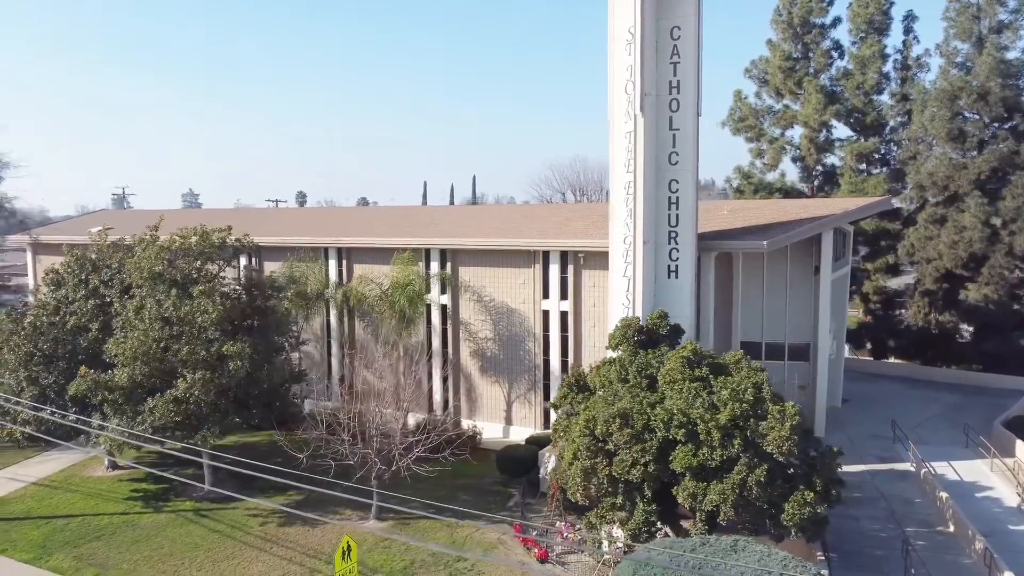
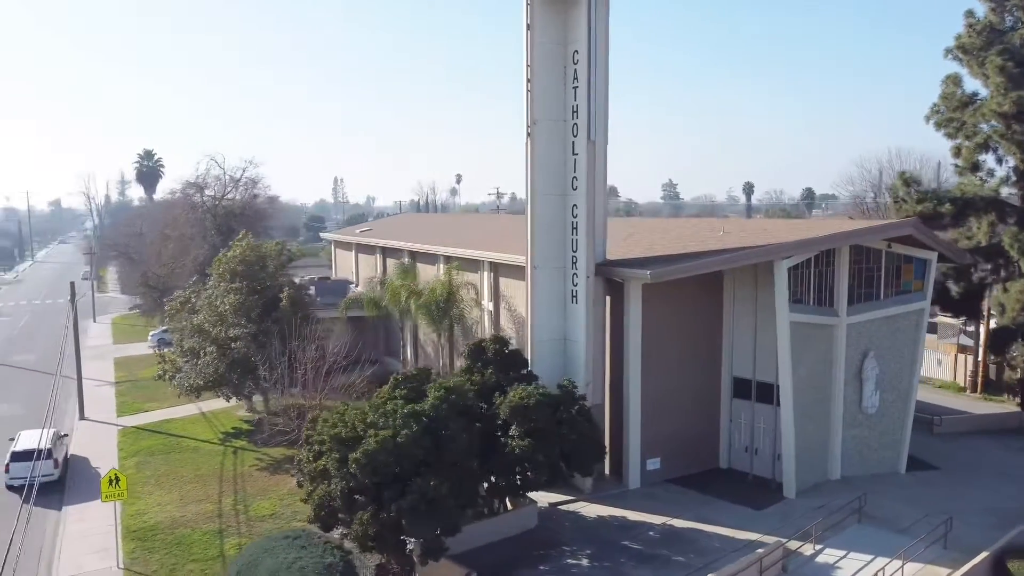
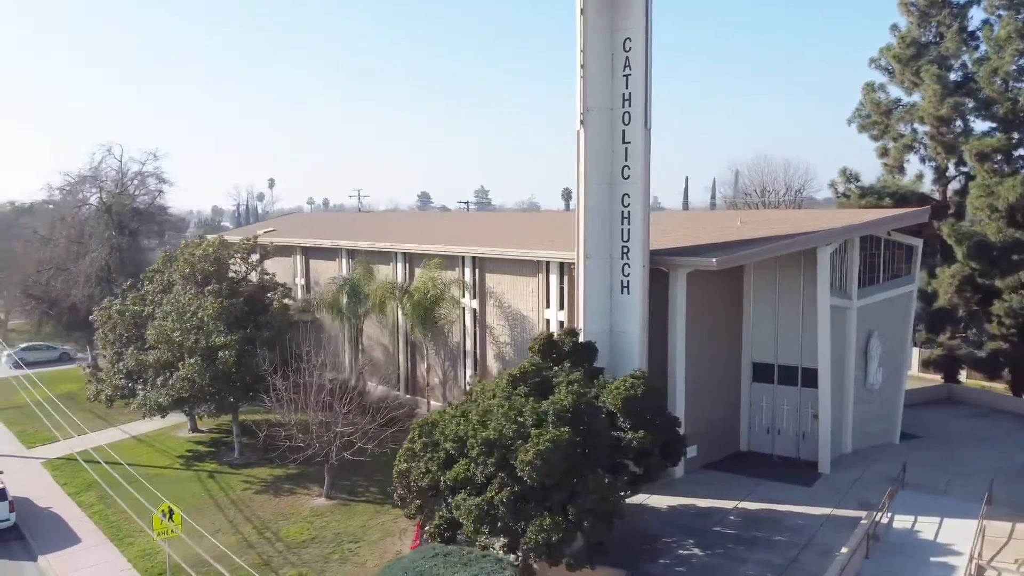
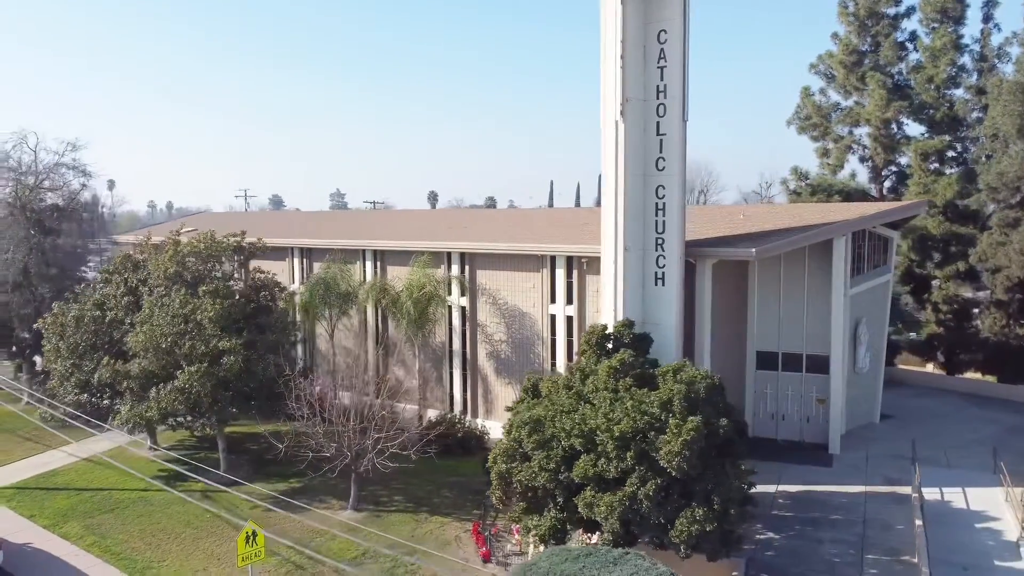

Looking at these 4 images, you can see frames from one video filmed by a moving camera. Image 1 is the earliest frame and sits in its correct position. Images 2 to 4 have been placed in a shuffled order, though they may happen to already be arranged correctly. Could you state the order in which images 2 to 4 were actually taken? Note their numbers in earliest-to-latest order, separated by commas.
4, 3, 2
